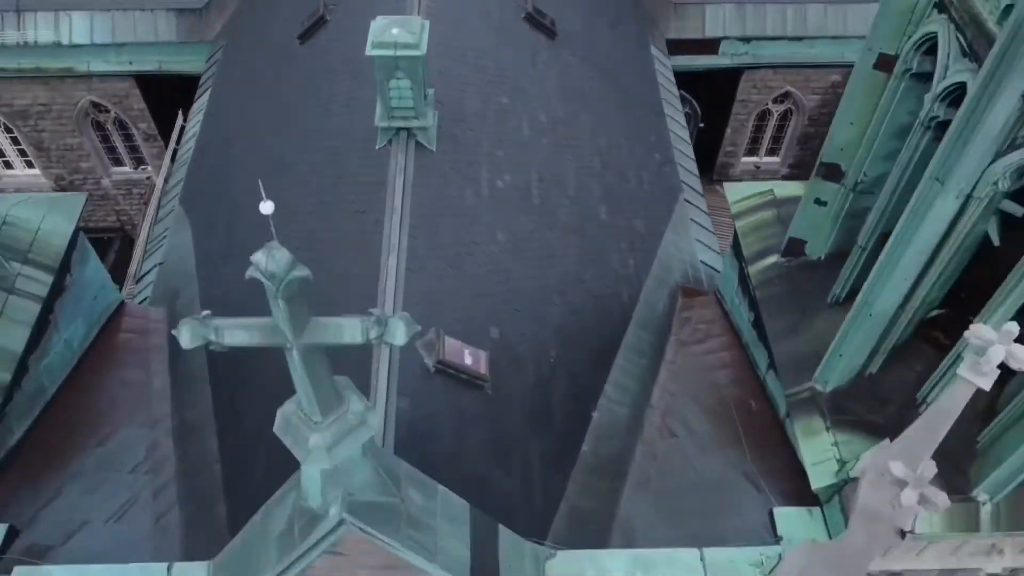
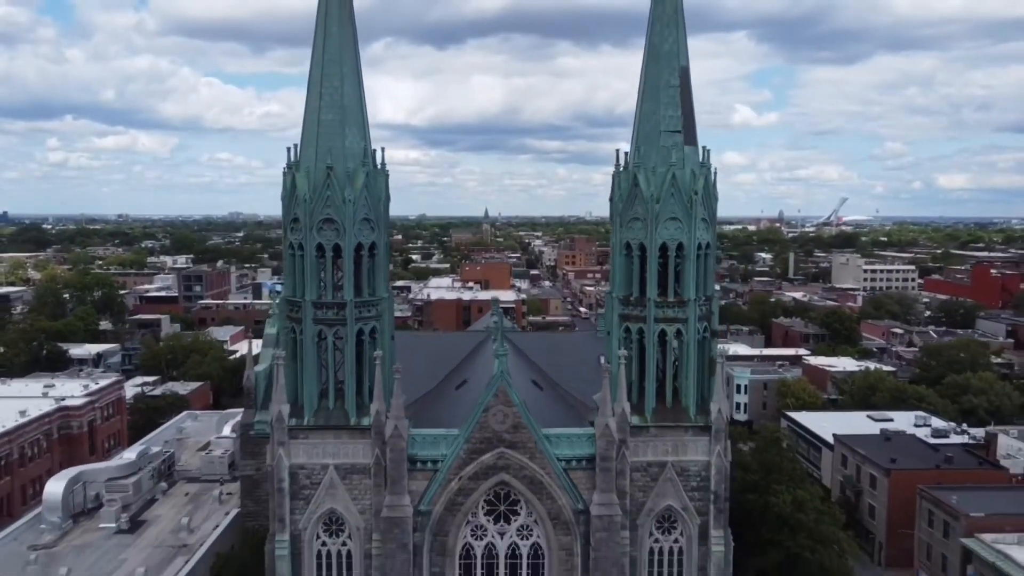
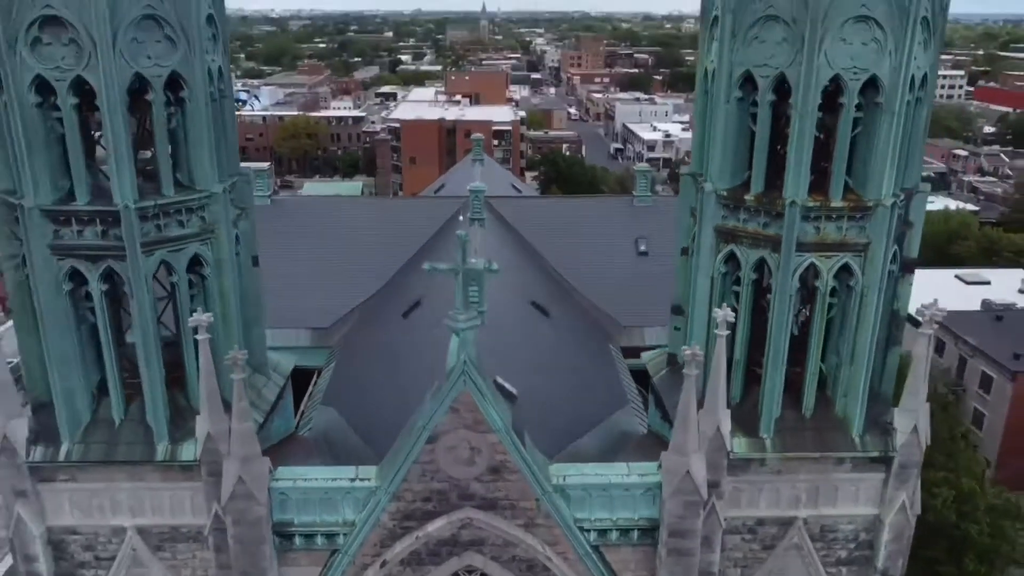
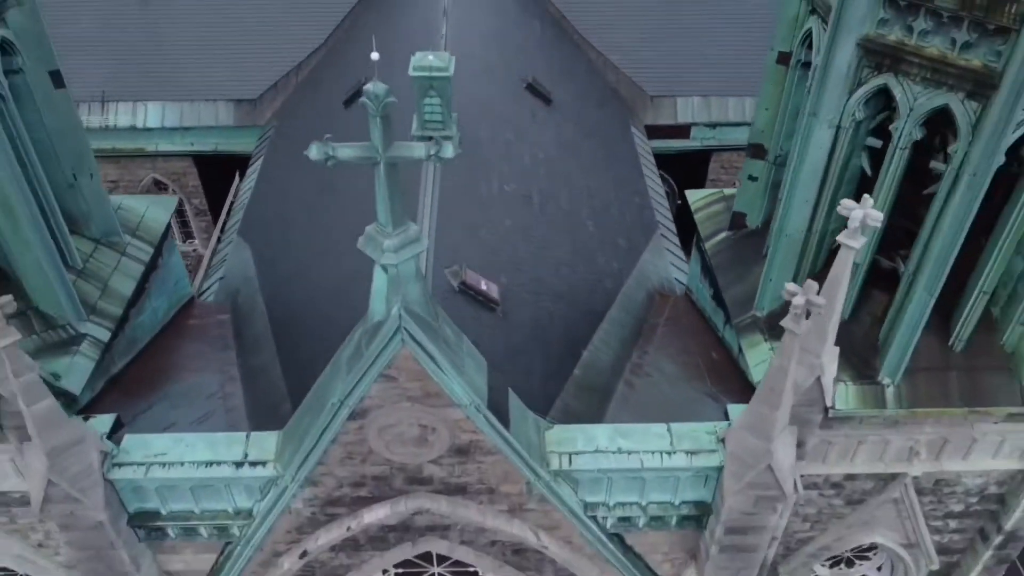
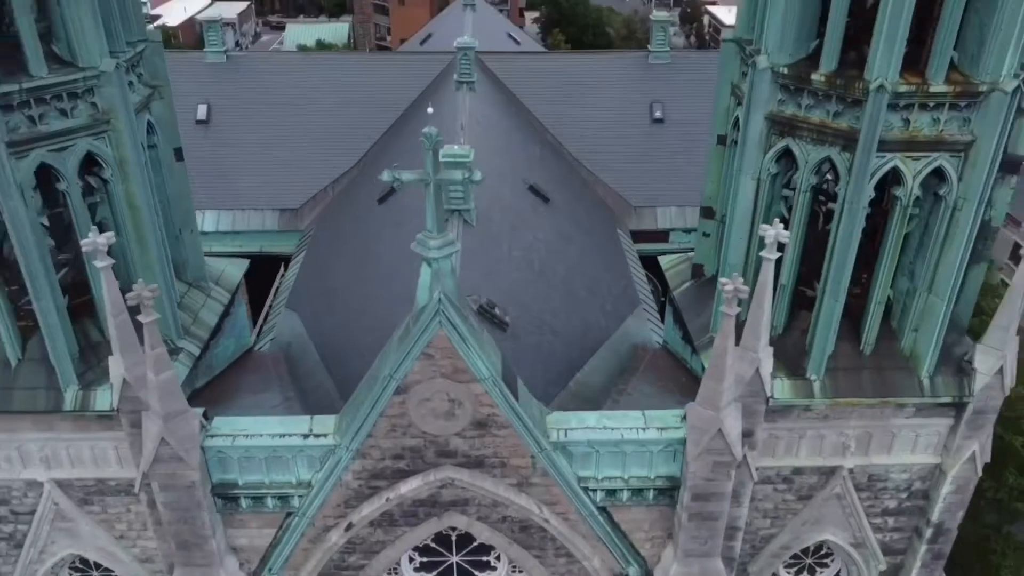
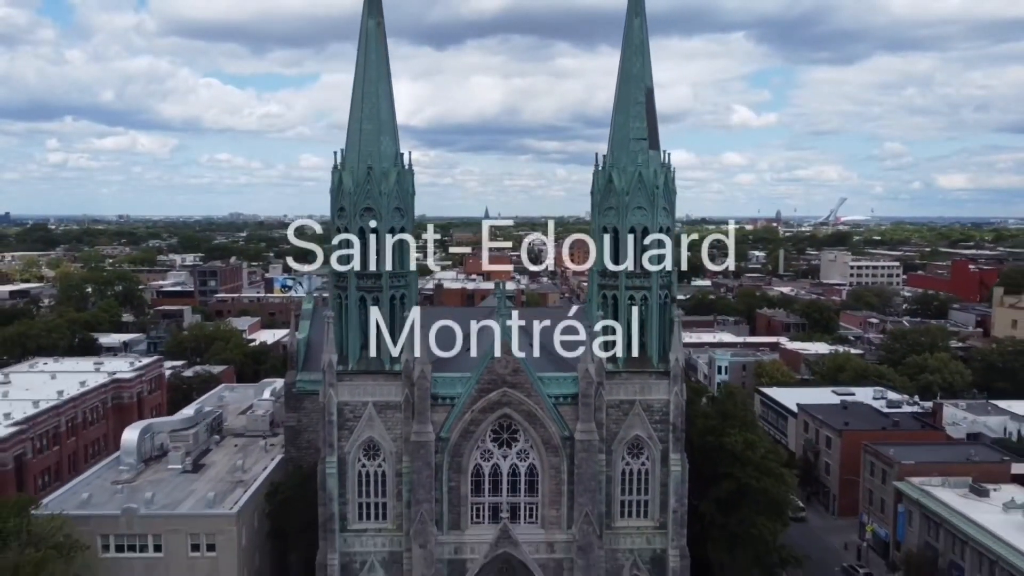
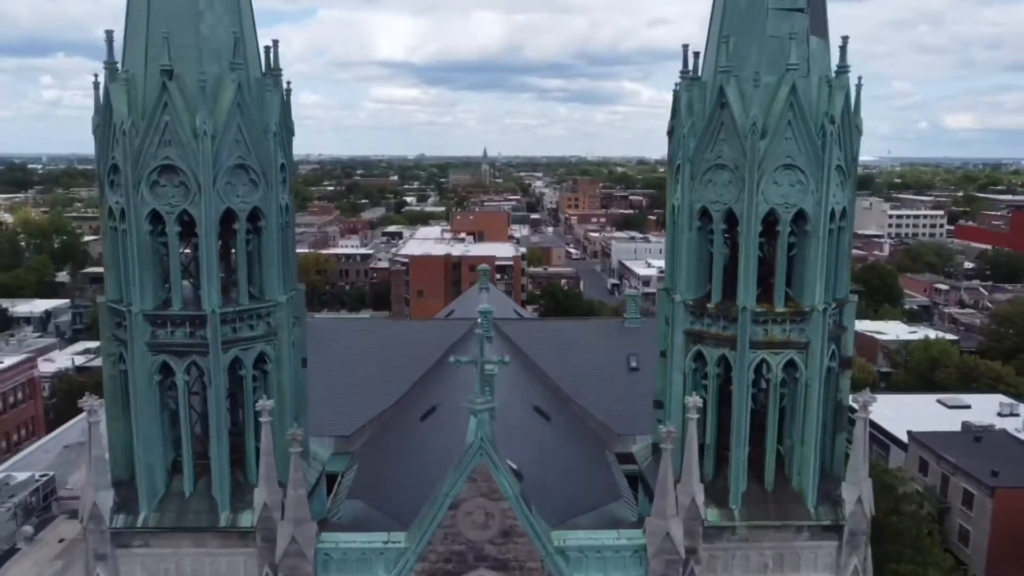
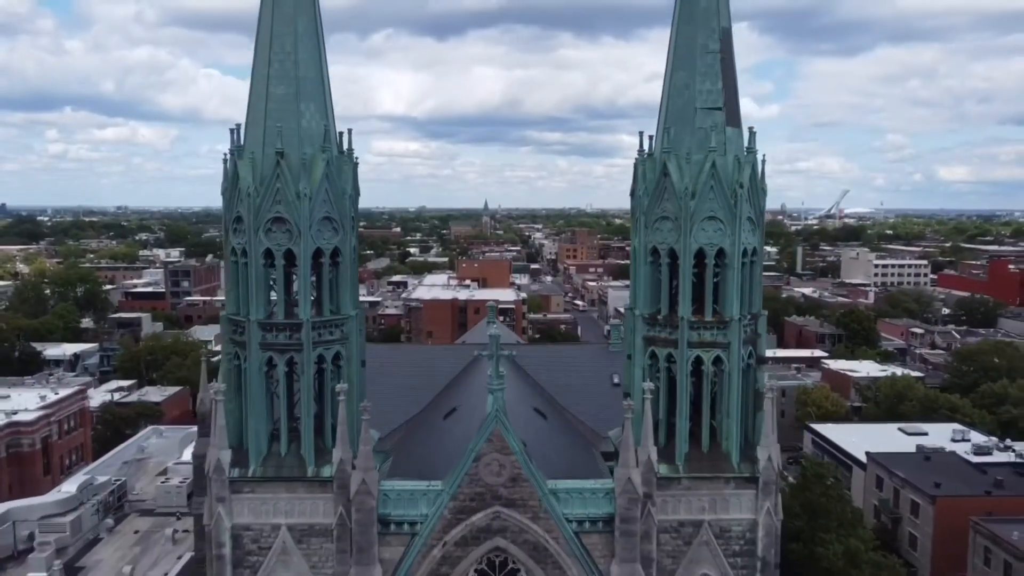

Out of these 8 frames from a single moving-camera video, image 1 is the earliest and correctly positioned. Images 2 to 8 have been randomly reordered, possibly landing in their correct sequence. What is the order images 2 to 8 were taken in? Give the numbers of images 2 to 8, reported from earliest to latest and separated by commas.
4, 5, 3, 7, 8, 2, 6
